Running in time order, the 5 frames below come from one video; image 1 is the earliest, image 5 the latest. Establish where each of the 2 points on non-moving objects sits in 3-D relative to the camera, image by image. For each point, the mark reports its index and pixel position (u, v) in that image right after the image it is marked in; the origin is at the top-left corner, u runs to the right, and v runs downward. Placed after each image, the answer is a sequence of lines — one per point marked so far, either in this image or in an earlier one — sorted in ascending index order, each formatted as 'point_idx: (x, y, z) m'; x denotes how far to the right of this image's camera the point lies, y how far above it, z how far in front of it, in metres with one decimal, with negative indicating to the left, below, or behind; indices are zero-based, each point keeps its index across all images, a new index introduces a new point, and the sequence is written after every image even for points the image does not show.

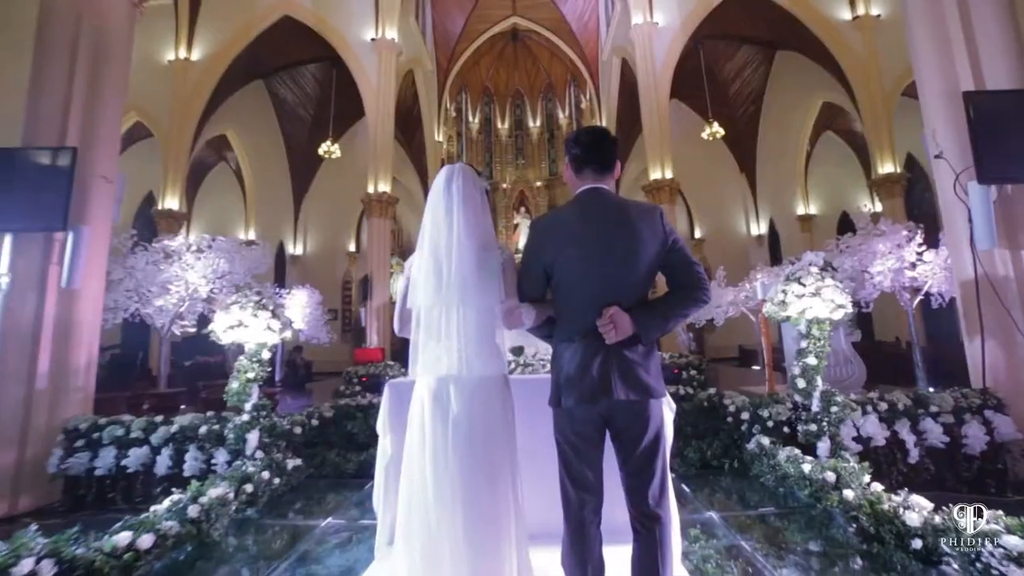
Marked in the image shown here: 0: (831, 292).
0: (+2.5, 0.0, +3.5) m
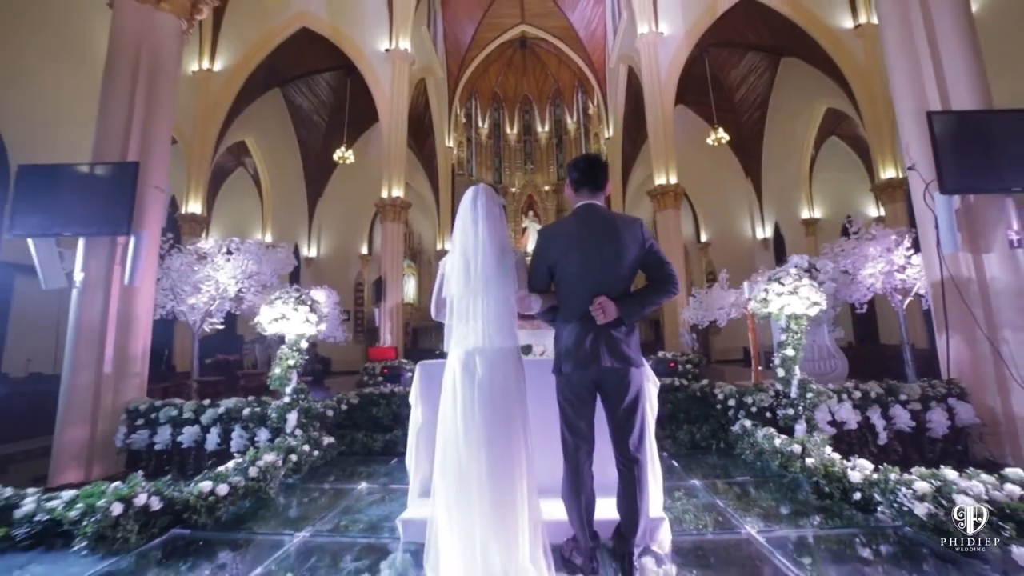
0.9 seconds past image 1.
0: (+2.6, 0.0, +3.9) m
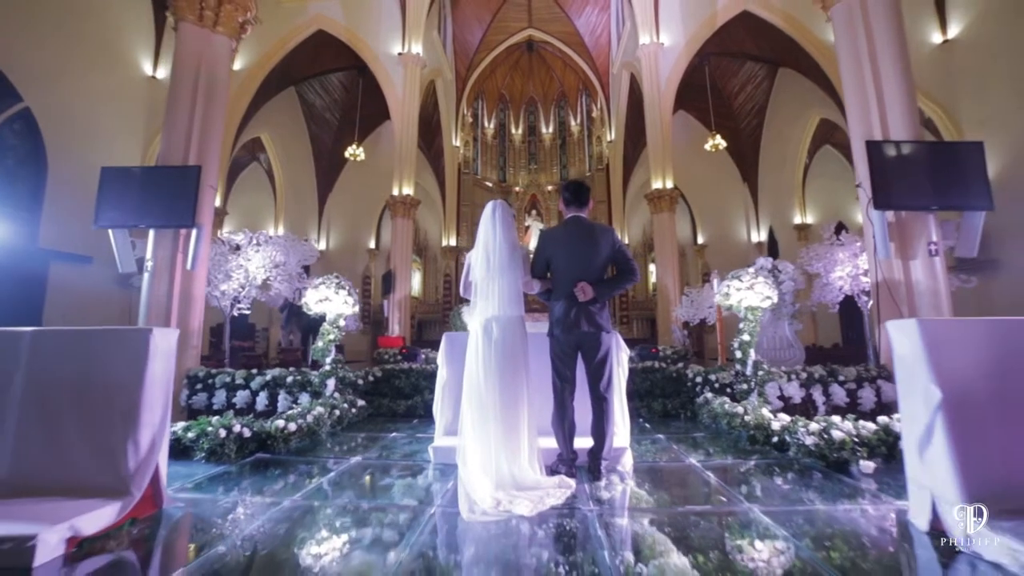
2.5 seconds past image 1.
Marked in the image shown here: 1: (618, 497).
0: (+2.6, 0.0, +4.7) m
1: (+0.6, -1.2, +2.6) m
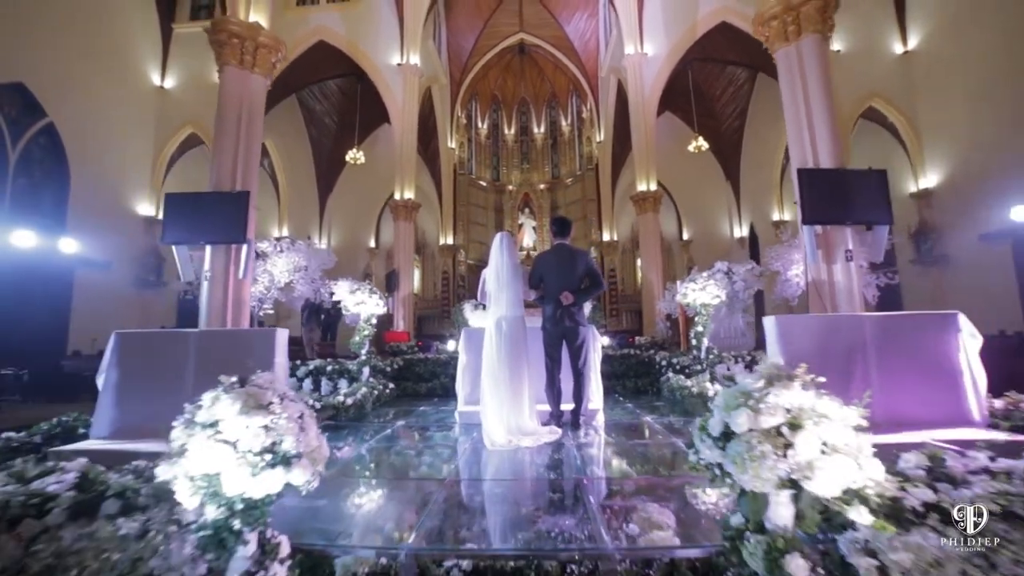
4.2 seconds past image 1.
0: (+2.6, 0.0, +5.8) m
1: (+0.7, -1.3, +3.7) m
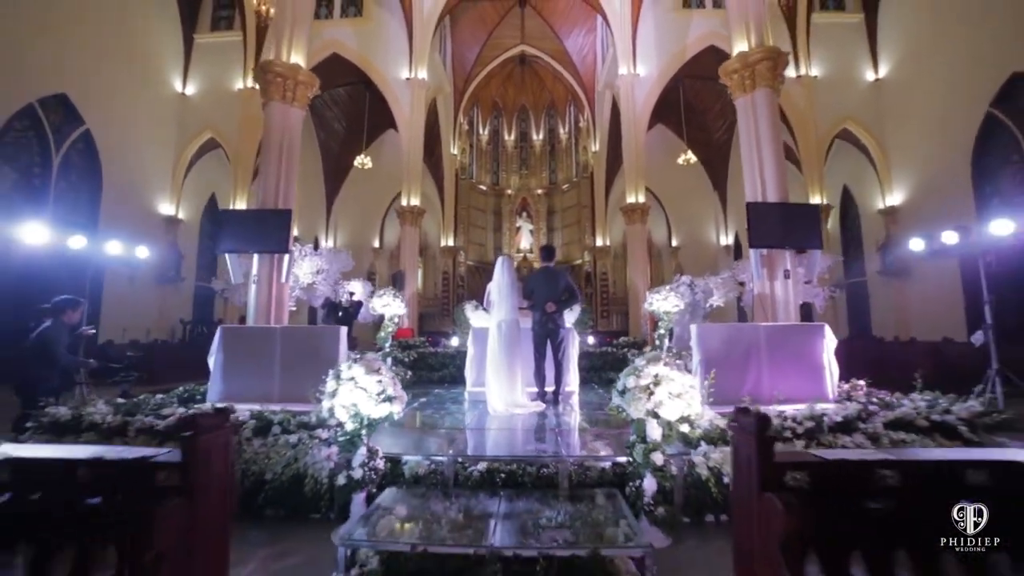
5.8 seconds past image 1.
0: (+2.6, -0.2, +7.1) m
1: (+0.6, -1.4, +5.0) m
